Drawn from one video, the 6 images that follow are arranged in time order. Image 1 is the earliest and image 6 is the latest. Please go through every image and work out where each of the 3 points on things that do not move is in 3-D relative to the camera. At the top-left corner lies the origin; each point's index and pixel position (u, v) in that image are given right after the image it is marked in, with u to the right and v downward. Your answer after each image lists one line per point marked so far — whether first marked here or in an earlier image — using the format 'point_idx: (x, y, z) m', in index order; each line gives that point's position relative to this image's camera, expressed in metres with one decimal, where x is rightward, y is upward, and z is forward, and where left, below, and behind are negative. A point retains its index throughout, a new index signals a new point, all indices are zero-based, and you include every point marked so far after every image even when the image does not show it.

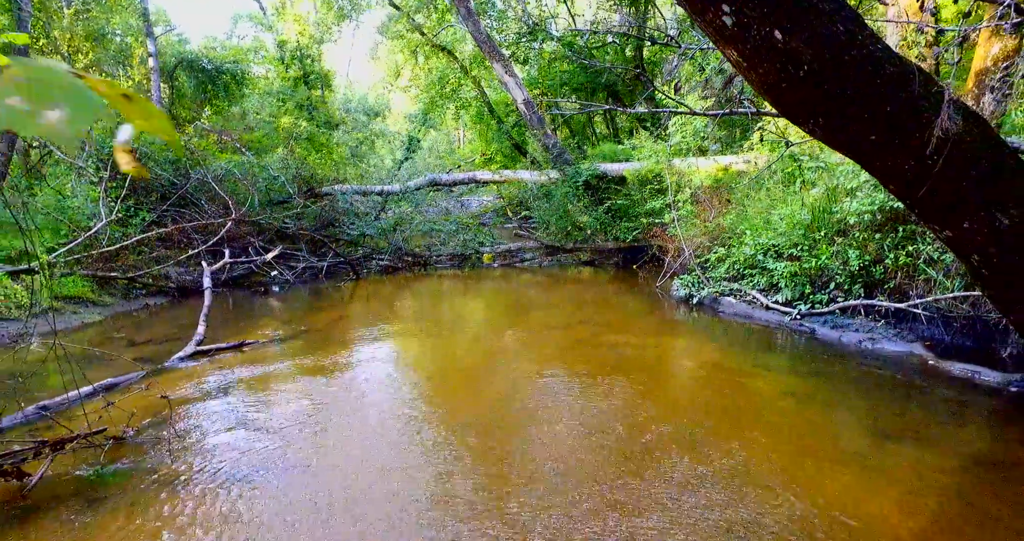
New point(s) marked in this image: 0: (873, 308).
0: (+3.5, -0.4, +5.9) m
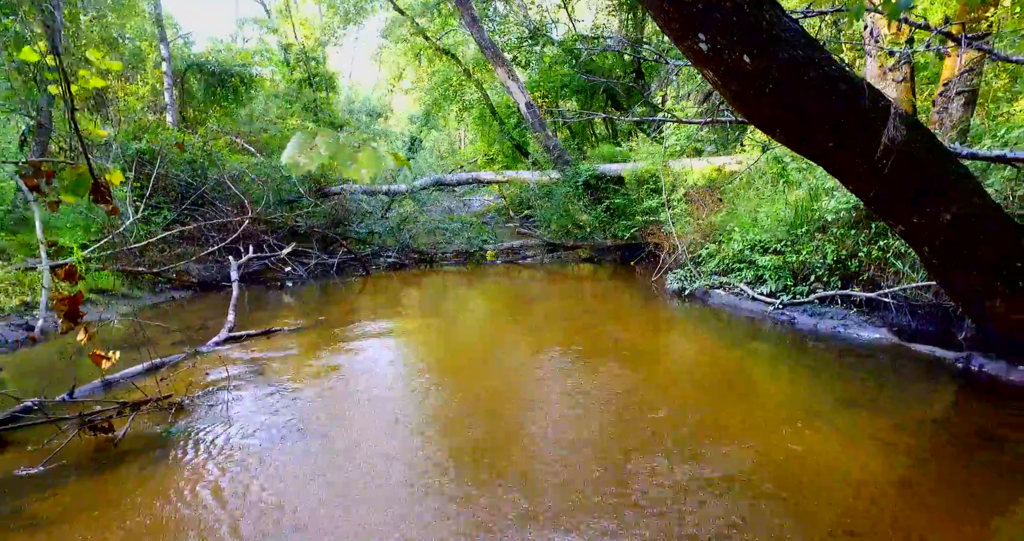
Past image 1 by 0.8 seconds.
0: (+3.6, -0.3, +6.4) m
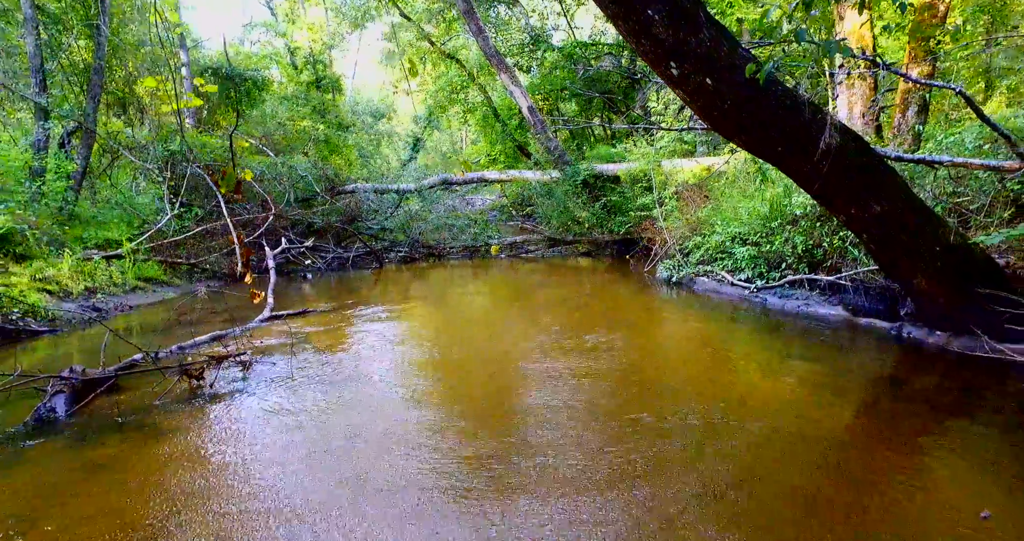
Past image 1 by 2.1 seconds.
0: (+3.6, -0.1, +7.2) m
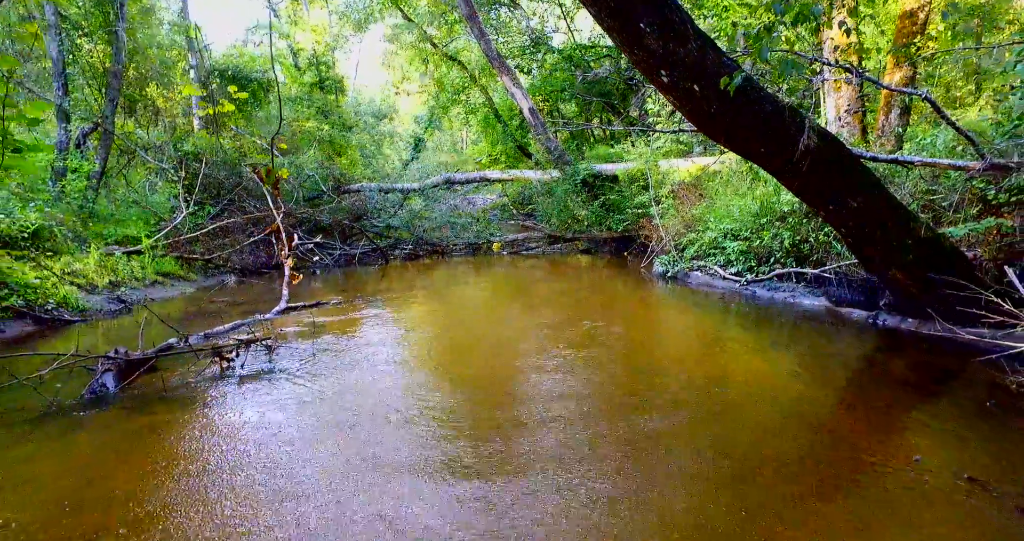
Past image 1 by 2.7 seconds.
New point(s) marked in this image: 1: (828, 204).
0: (+3.7, -0.1, +7.6) m
1: (+2.8, +0.6, +5.3) m
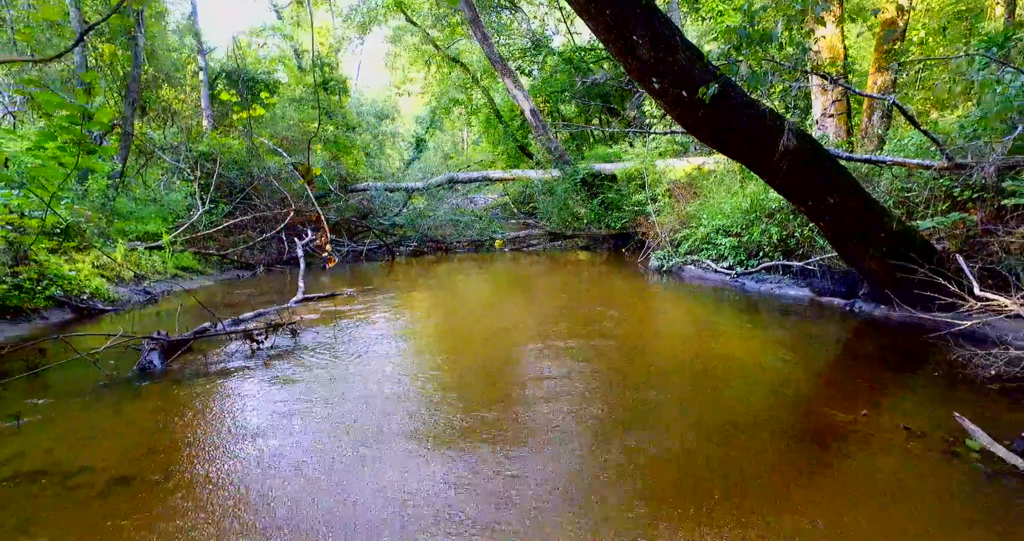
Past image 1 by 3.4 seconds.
0: (+3.7, 0.0, +8.1) m
1: (+2.8, +0.7, +5.8) m
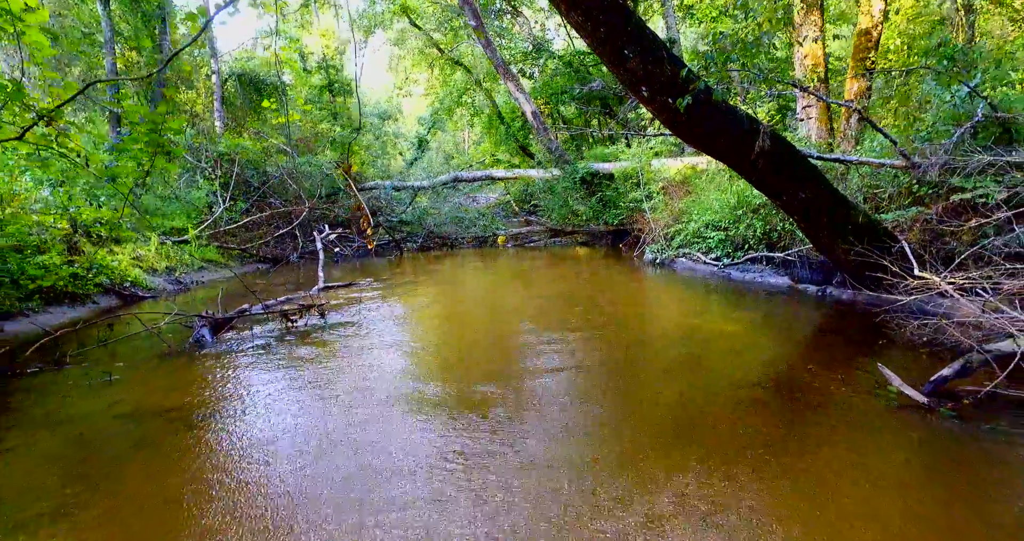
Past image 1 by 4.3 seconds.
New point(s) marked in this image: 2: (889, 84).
0: (+3.8, +0.2, +8.7) m
1: (+2.9, +0.8, +6.4) m
2: (+4.7, +2.3, +7.5) m
